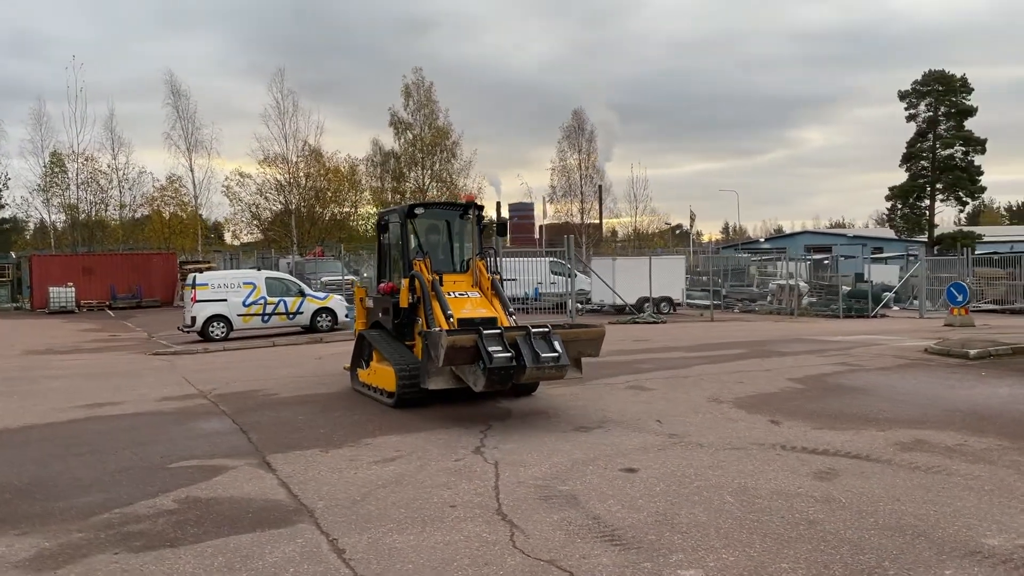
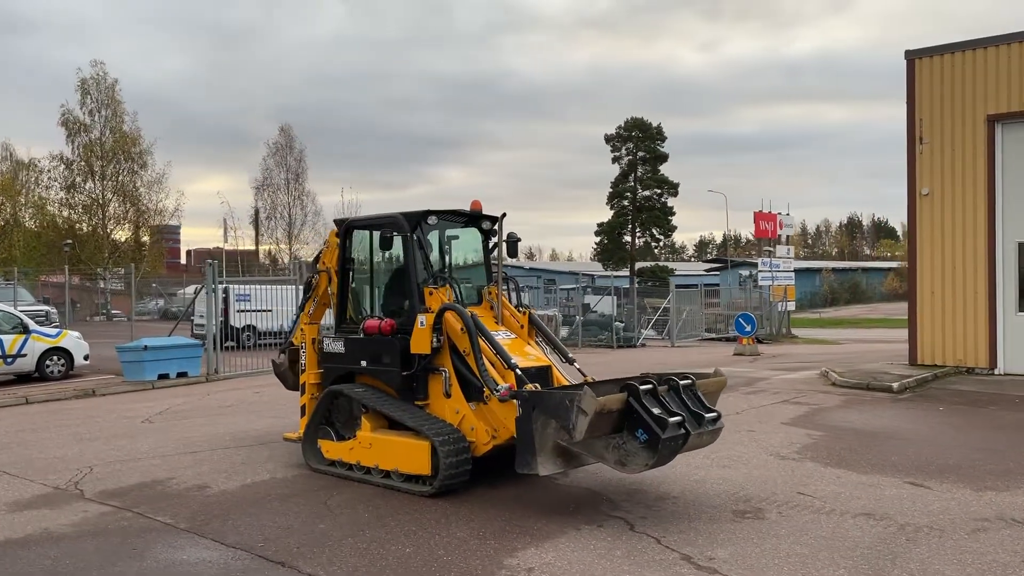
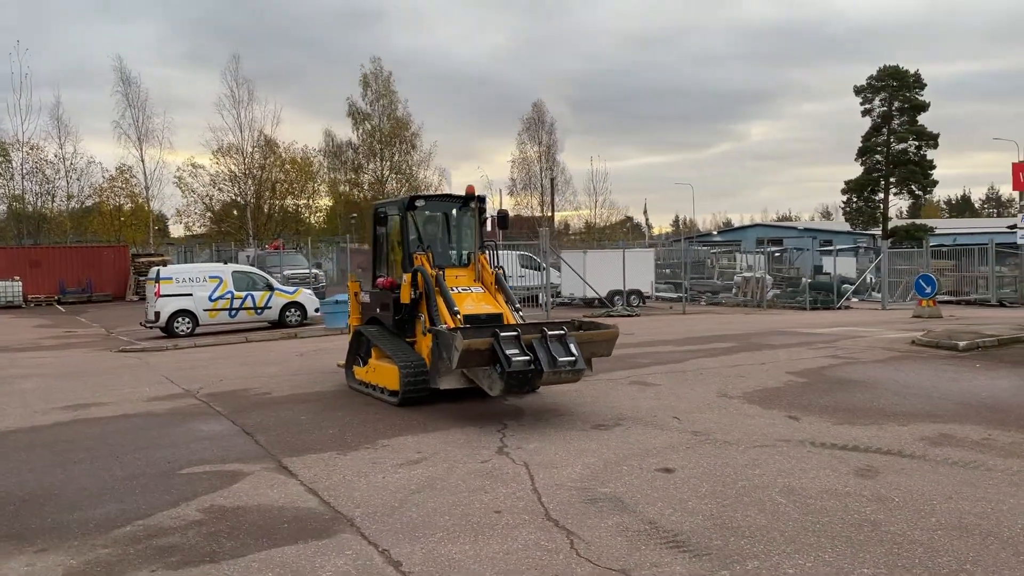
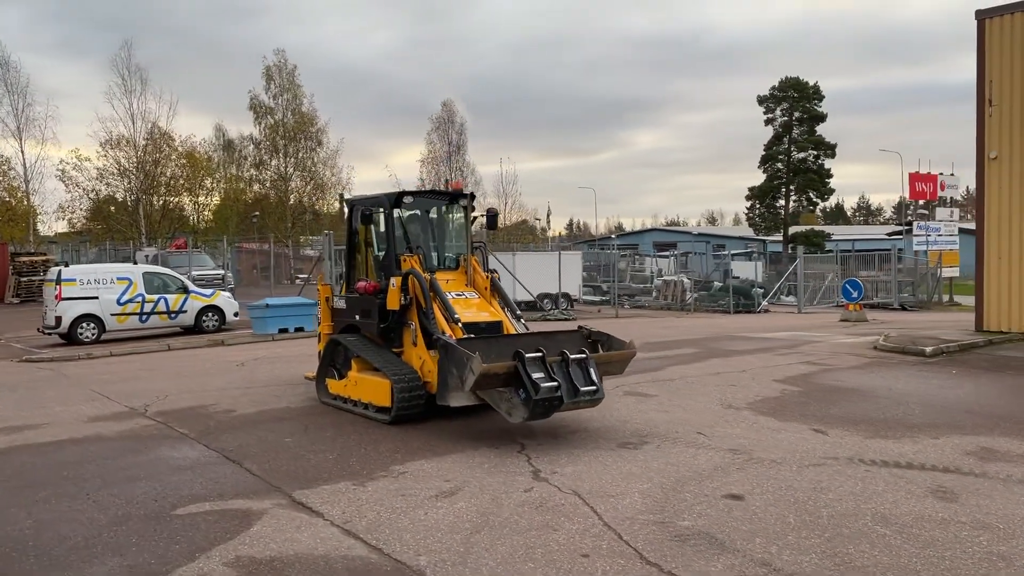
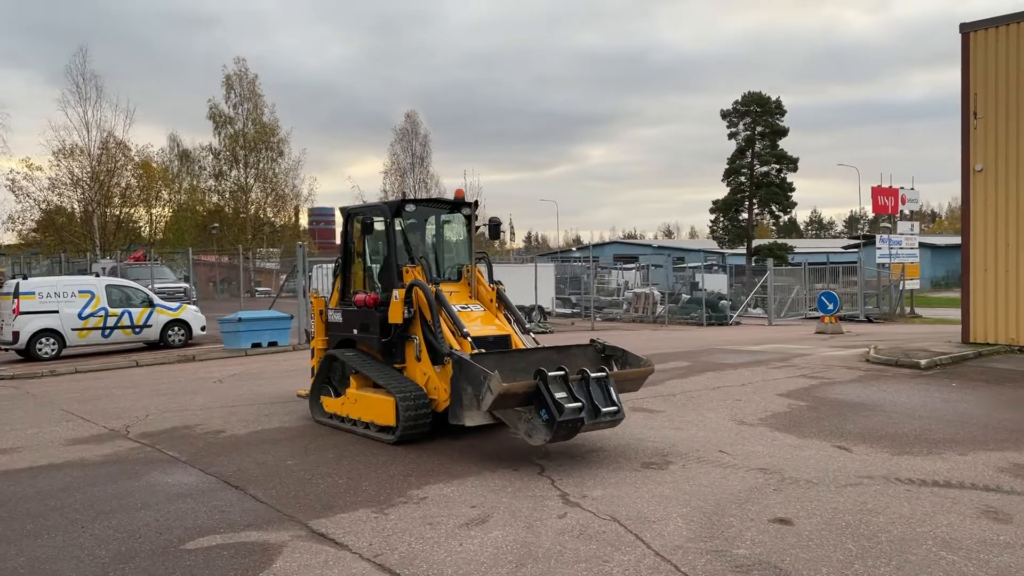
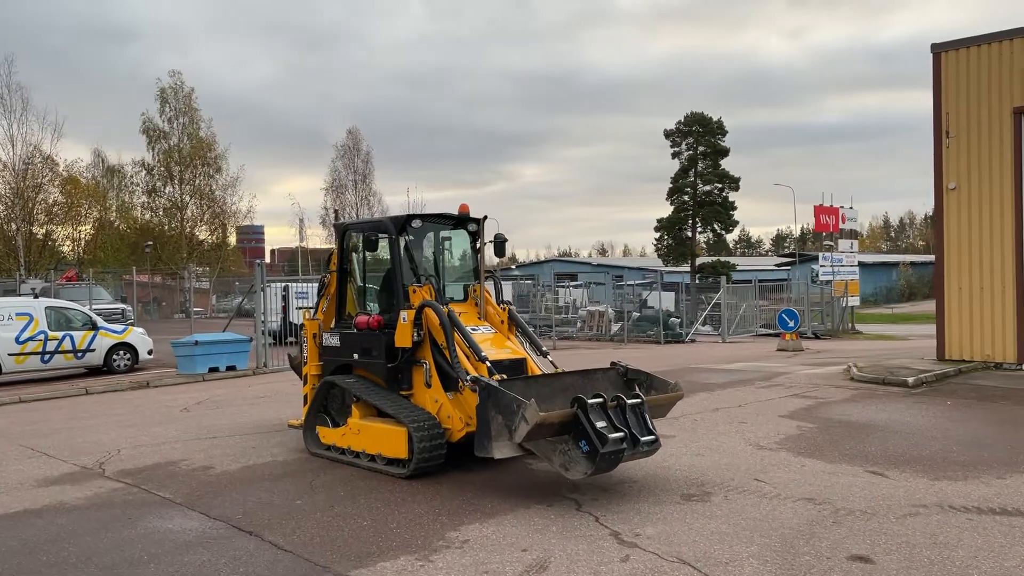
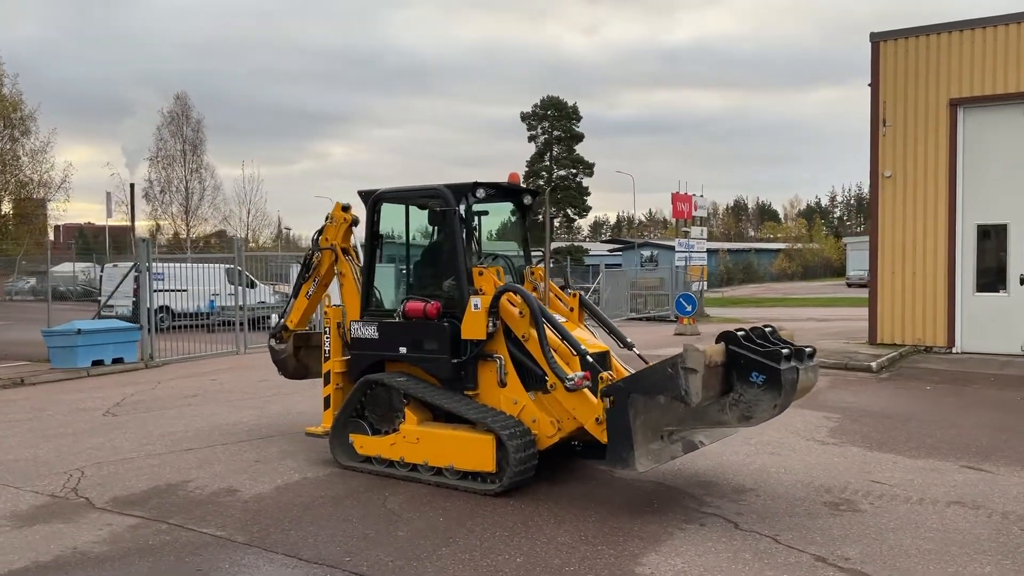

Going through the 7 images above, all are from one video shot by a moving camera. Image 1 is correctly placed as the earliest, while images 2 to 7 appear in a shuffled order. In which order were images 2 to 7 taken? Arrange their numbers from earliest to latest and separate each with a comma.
3, 4, 5, 6, 2, 7
